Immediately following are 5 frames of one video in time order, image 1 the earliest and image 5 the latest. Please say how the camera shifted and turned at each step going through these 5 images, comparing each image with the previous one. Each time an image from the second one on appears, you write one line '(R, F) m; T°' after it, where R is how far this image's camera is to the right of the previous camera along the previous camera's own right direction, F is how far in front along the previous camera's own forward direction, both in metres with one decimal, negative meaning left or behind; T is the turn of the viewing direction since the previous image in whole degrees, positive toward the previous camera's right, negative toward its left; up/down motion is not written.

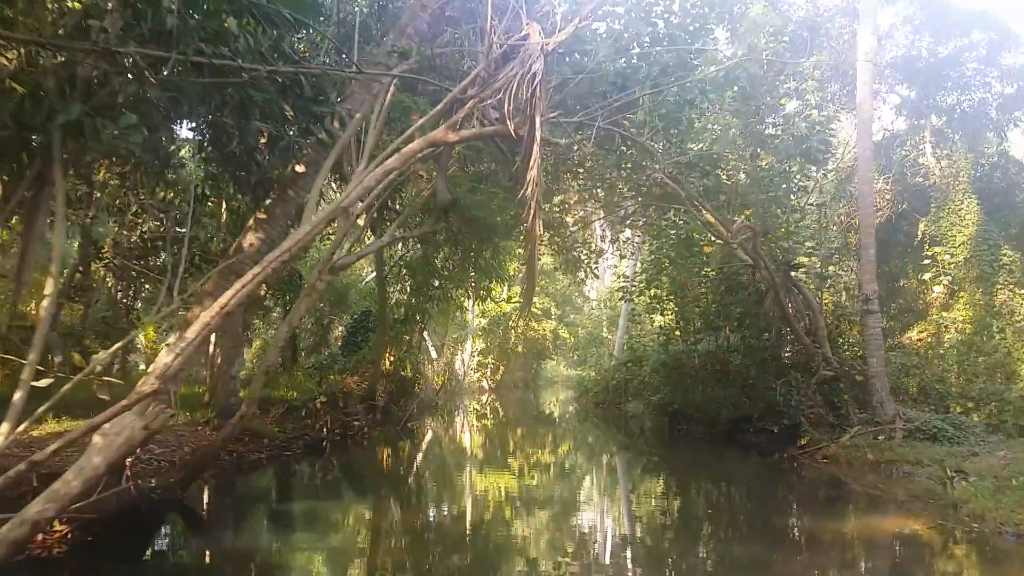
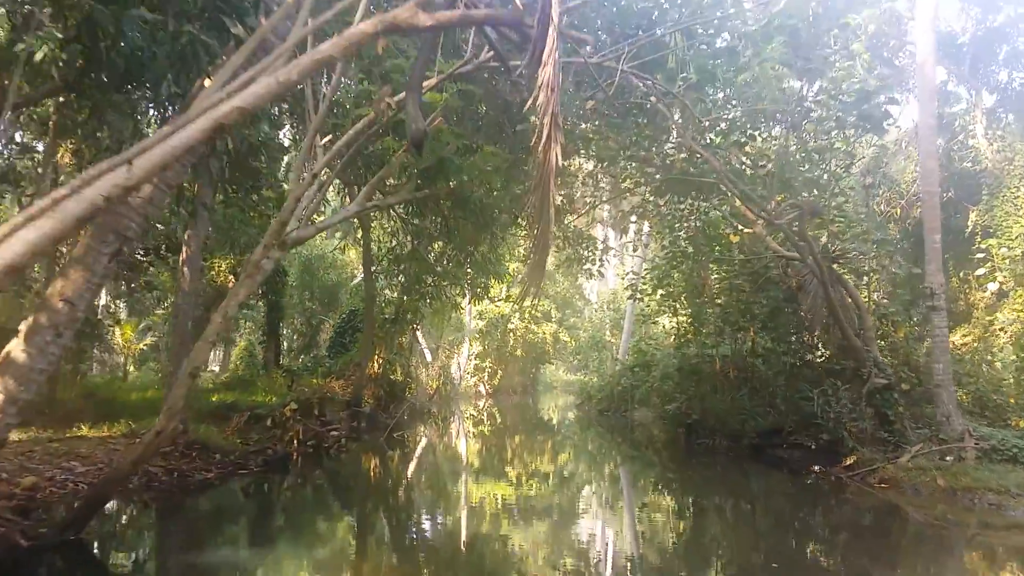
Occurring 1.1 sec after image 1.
(0.0, +1.1) m; 0°
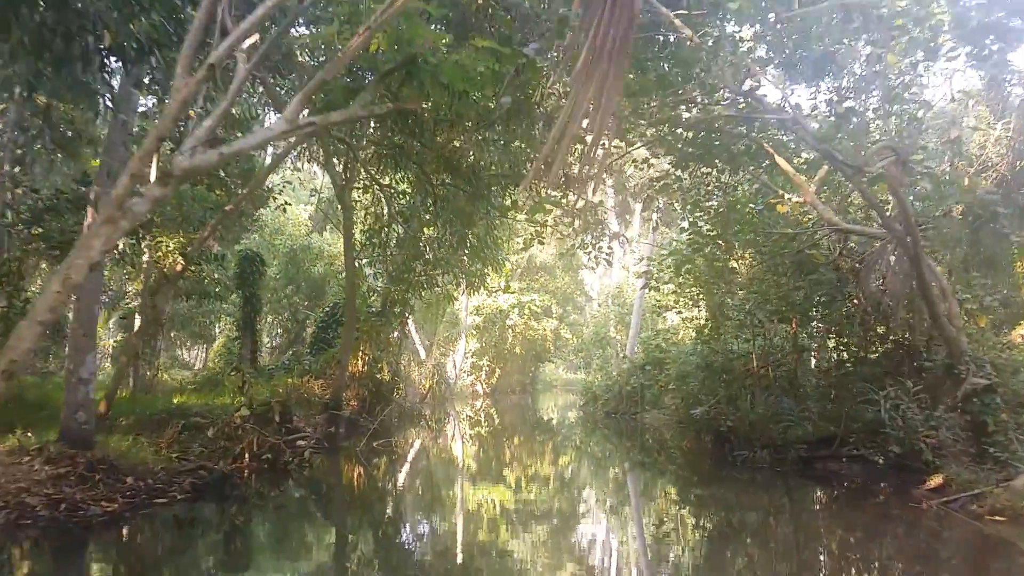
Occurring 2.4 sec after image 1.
(0.0, +1.4) m; 0°
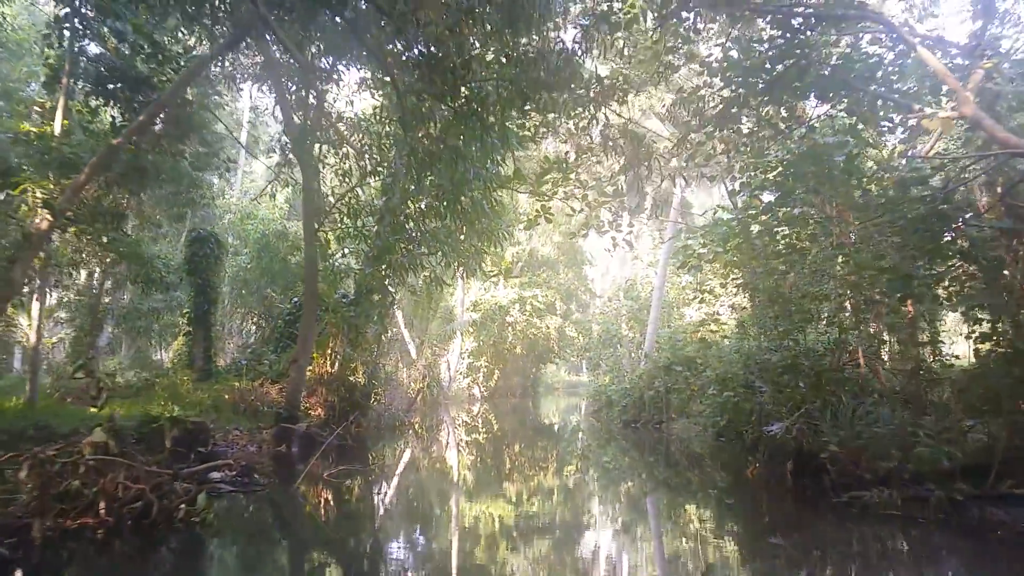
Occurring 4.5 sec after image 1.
(0.0, +2.3) m; 0°
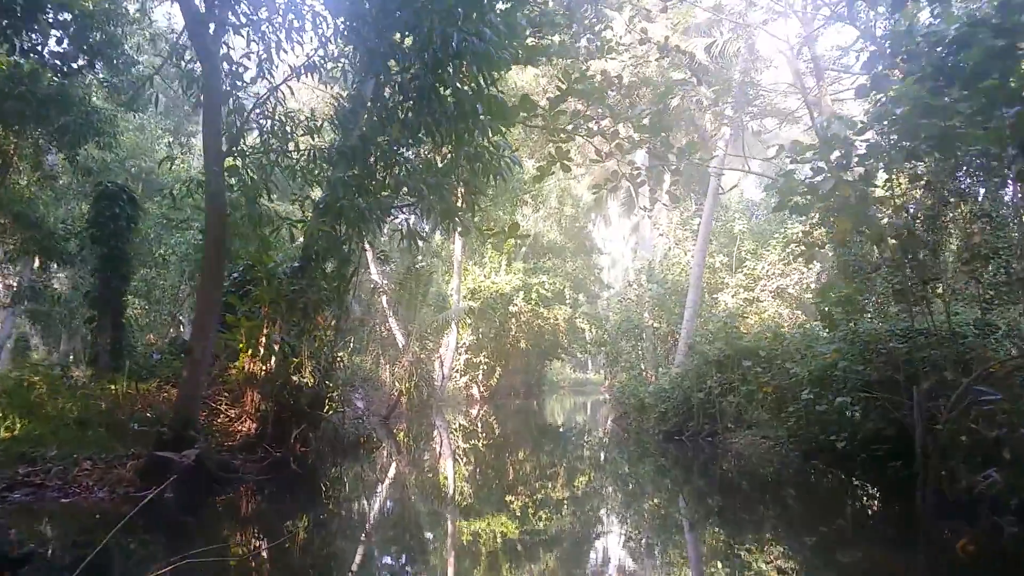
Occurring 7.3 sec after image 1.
(-0.1, +2.9) m; 0°
